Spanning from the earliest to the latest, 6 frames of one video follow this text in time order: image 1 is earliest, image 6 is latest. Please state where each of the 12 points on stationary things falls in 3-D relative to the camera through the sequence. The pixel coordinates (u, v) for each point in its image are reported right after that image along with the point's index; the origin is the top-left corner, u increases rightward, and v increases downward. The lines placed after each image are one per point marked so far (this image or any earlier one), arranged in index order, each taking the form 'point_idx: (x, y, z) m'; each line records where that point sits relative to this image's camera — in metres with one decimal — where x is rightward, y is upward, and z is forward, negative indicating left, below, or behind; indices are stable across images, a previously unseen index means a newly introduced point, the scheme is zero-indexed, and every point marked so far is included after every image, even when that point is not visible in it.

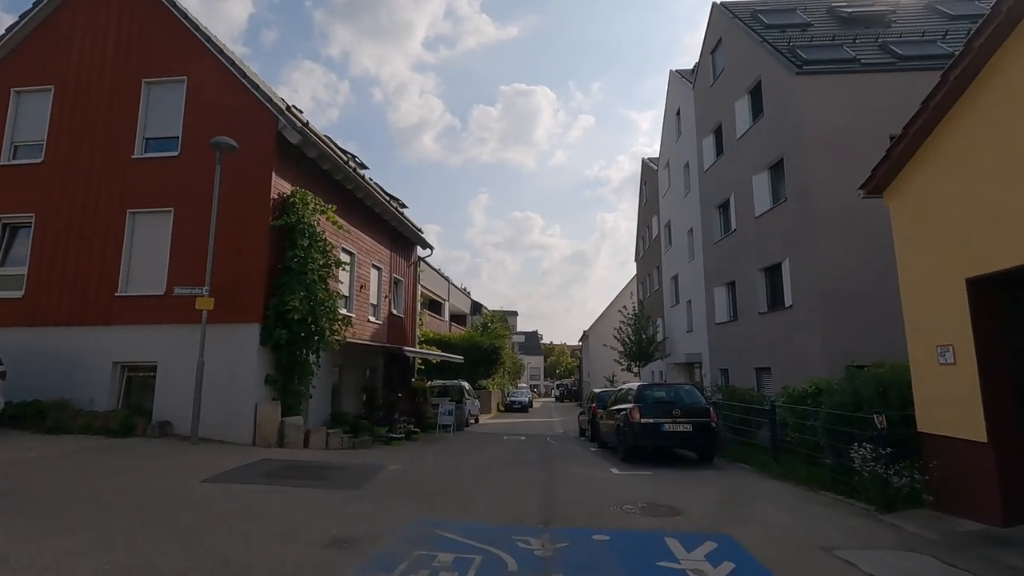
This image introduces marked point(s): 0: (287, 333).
0: (-5.7, -1.1, +13.4) m
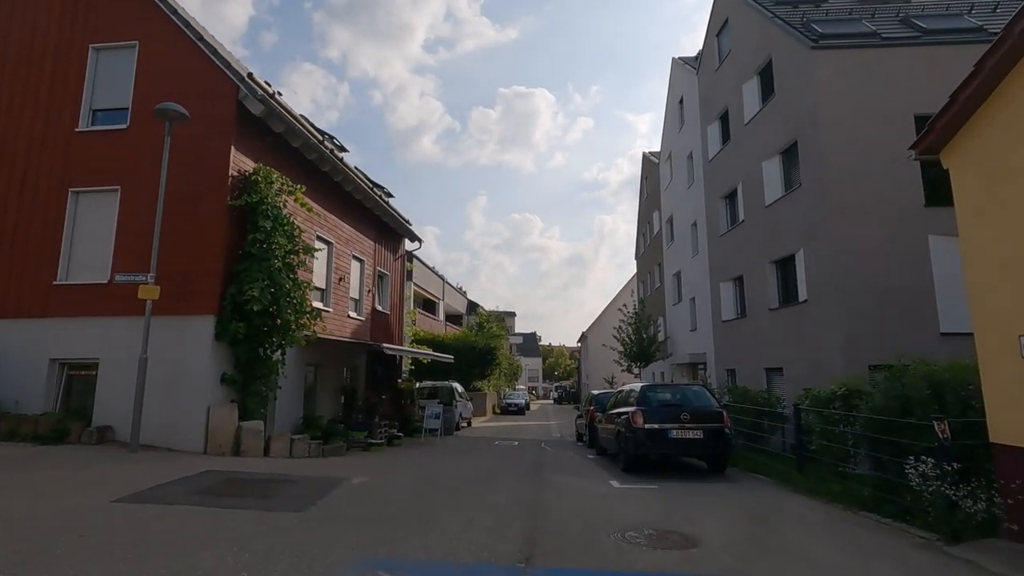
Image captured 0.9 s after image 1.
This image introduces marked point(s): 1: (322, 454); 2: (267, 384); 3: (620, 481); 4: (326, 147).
0: (-5.9, -0.9, +11.9) m
1: (-4.6, -4.0, +13.0) m
2: (-5.8, -2.2, +12.6) m
3: (+2.1, -3.9, +10.7) m
4: (-5.3, +4.0, +15.4) m
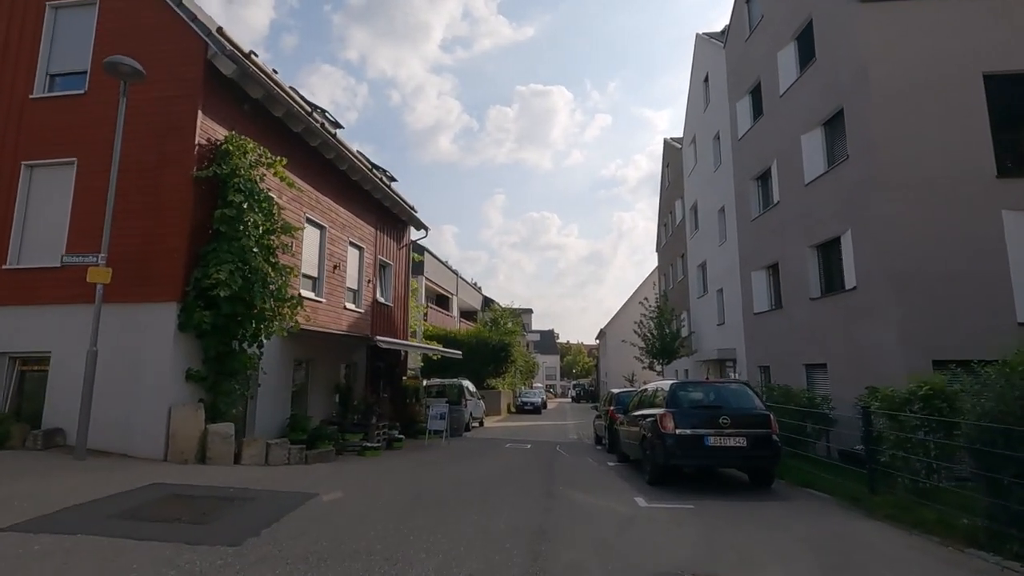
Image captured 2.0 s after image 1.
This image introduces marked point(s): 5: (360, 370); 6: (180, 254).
0: (-5.8, -0.5, +10.4) m
1: (-4.4, -3.7, +11.4) m
2: (-5.6, -1.9, +11.0) m
3: (+2.2, -3.5, +9.0) m
4: (-5.1, +4.3, +13.9) m
5: (-5.1, -2.8, +18.1) m
6: (-6.4, +0.6, +10.3) m
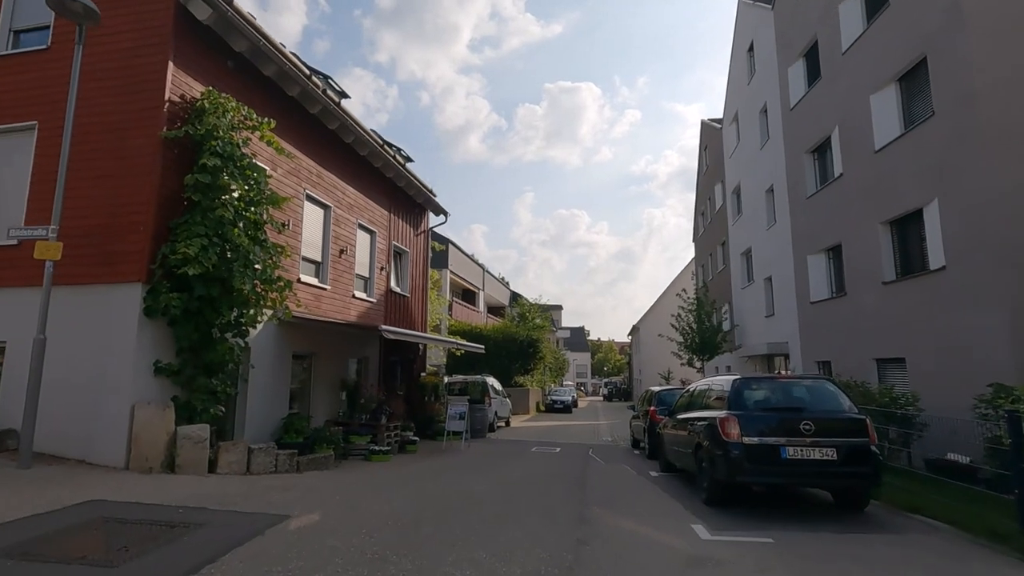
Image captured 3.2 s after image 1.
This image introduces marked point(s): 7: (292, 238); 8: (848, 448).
0: (-5.4, -0.2, +8.9) m
1: (-3.9, -3.3, +9.8) m
2: (-5.2, -1.6, +9.5) m
3: (+2.5, -3.1, +7.0) m
4: (-4.6, +4.7, +12.3) m
5: (-4.3, -2.4, +16.5) m
6: (-6.0, +1.0, +8.8) m
7: (-5.2, +1.2, +12.6) m
8: (+4.6, -2.2, +7.4) m
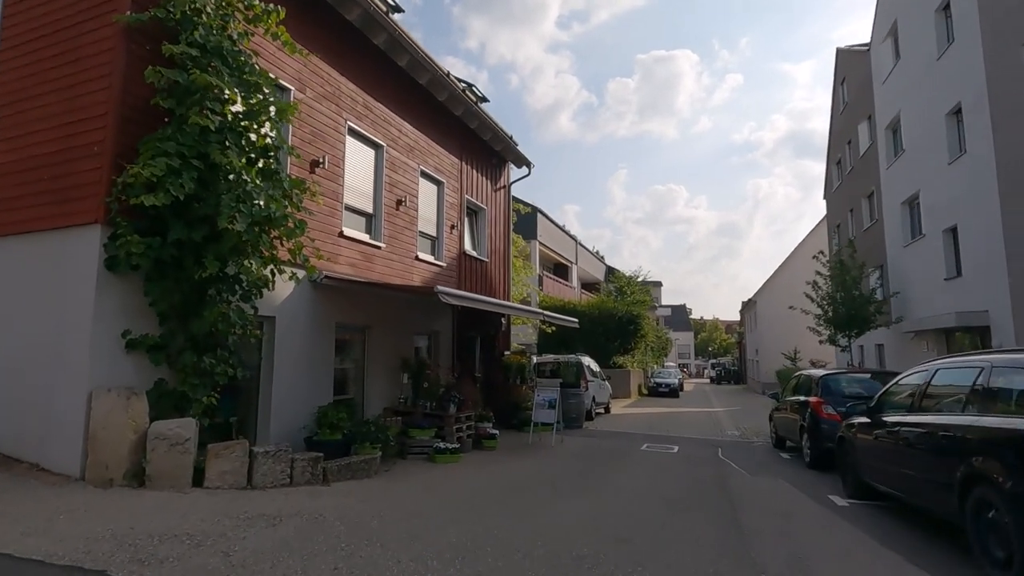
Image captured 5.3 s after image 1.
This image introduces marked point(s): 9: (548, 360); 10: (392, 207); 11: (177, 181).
0: (-4.3, +0.5, +6.4) m
1: (-2.5, -2.6, +7.2) m
2: (-3.9, -0.8, +7.0) m
3: (+3.3, -2.3, +3.3) m
4: (-3.0, +5.5, +9.4) m
5: (-1.8, -1.4, +13.8) m
6: (-4.9, +1.7, +6.4) m
7: (-3.4, +2.0, +9.9) m
8: (+5.4, -1.3, +3.2) m
9: (+1.2, -2.5, +18.4) m
10: (-2.6, +1.8, +11.9) m
11: (-3.9, +1.2, +6.3) m
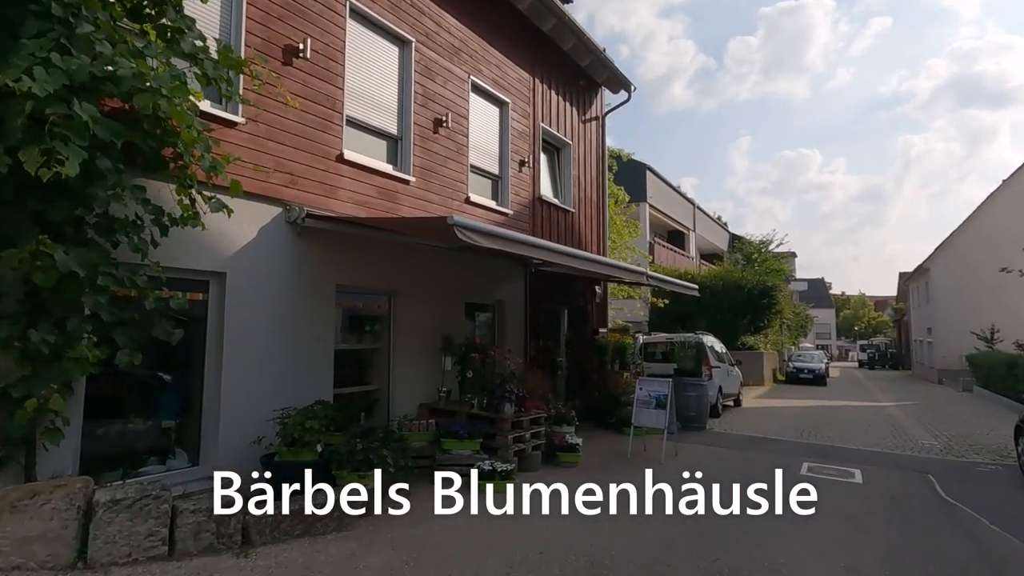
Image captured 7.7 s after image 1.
0: (-4.0, +1.0, +3.6) m
1: (-2.1, -2.0, +4.1) m
2: (-3.5, -0.3, +4.2) m
3: (+2.8, -1.8, -0.9) m
4: (-2.3, +6.2, +6.1) m
5: (0.0, -0.5, +10.4) m
6: (-4.7, +2.2, +3.7) m
7: (-2.5, +2.7, +6.8) m
8: (+4.8, -0.8, -1.5) m
9: (+3.8, -1.4, +14.3) m
10: (-1.4, +2.6, +8.6) m
11: (-3.7, +1.8, +3.4) m
